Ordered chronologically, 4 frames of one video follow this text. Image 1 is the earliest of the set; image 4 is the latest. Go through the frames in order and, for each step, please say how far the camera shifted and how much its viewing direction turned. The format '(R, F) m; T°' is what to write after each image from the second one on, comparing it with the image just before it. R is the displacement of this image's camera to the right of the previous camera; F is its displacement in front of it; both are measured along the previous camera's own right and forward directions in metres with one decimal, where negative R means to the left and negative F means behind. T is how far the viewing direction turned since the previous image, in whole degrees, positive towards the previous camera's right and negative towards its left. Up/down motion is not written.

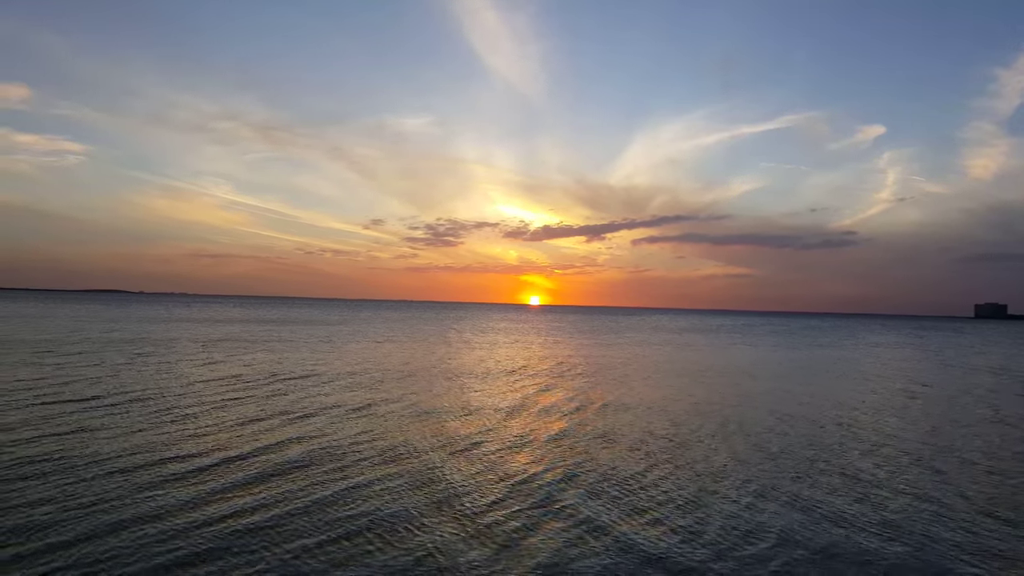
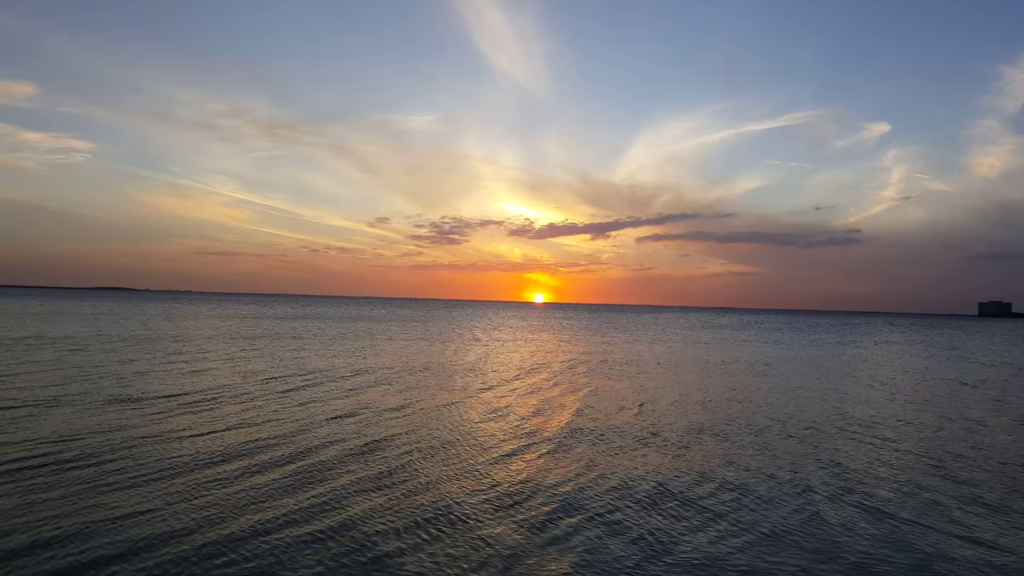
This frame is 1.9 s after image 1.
(-0.8, -1.0) m; 0°
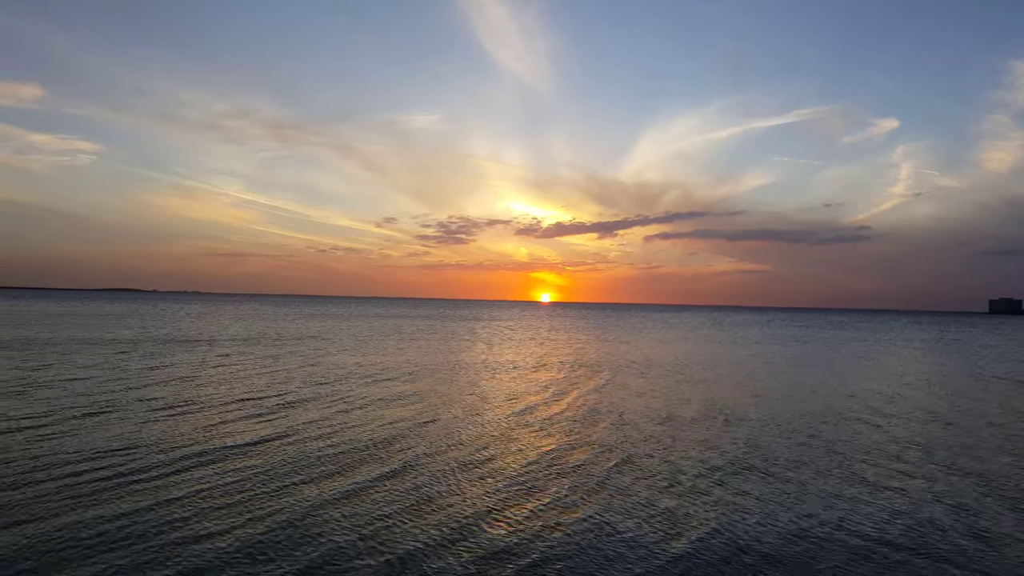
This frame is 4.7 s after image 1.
(-1.1, -0.4) m; -1°
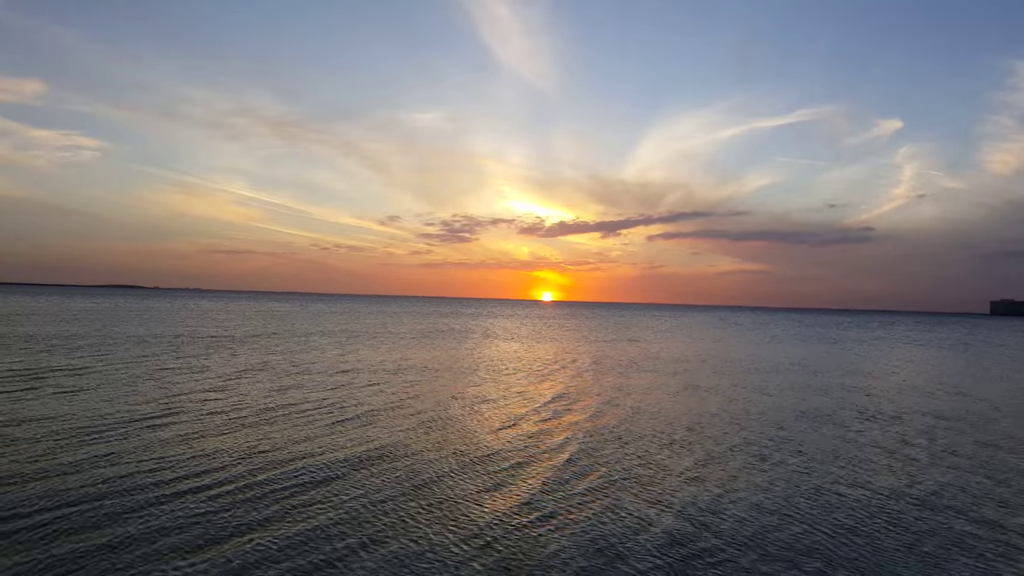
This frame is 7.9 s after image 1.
(-1.0, -0.3) m; 0°
